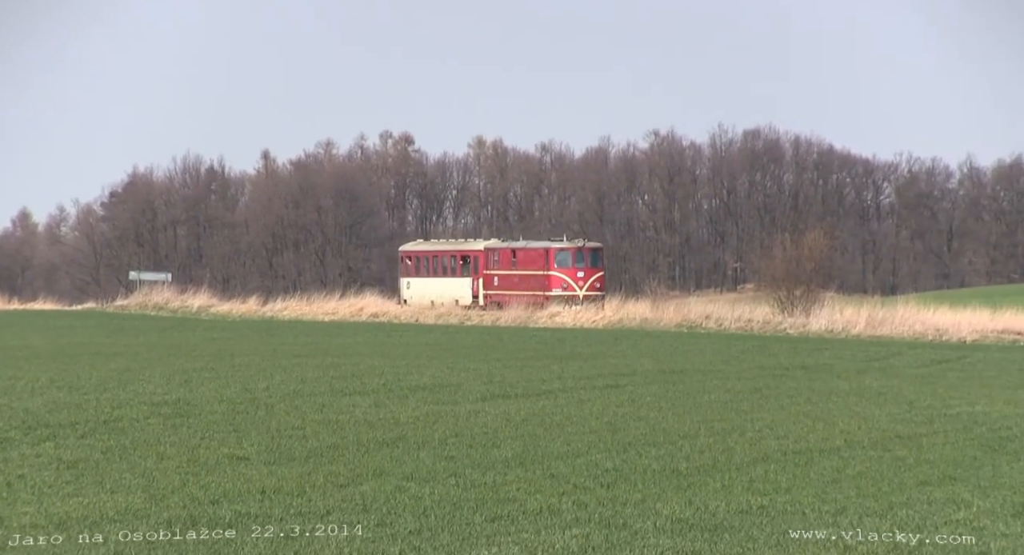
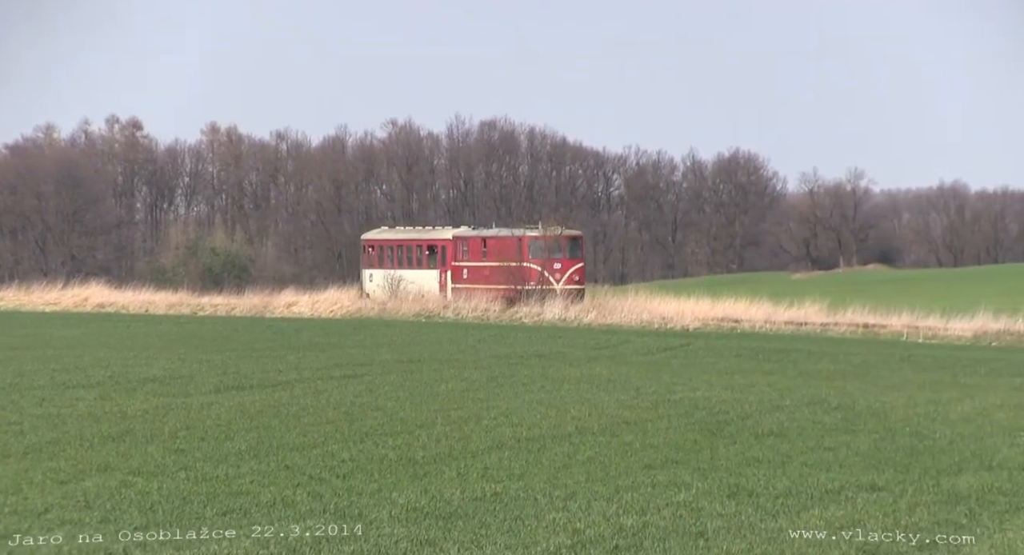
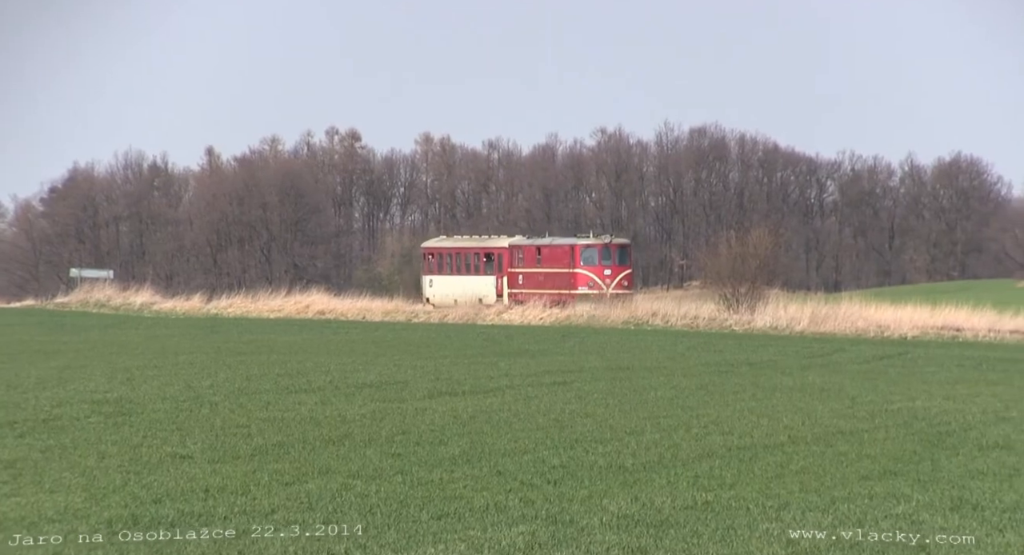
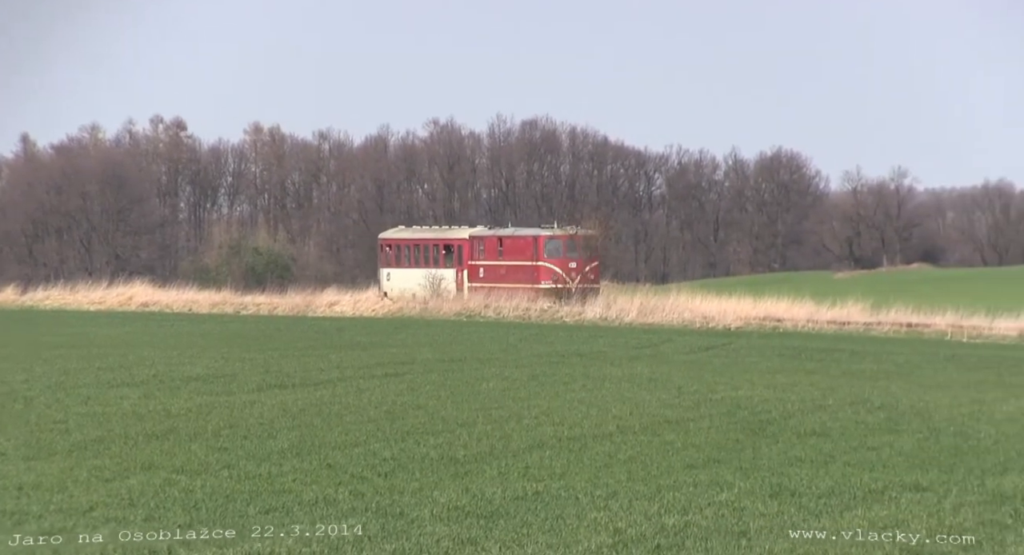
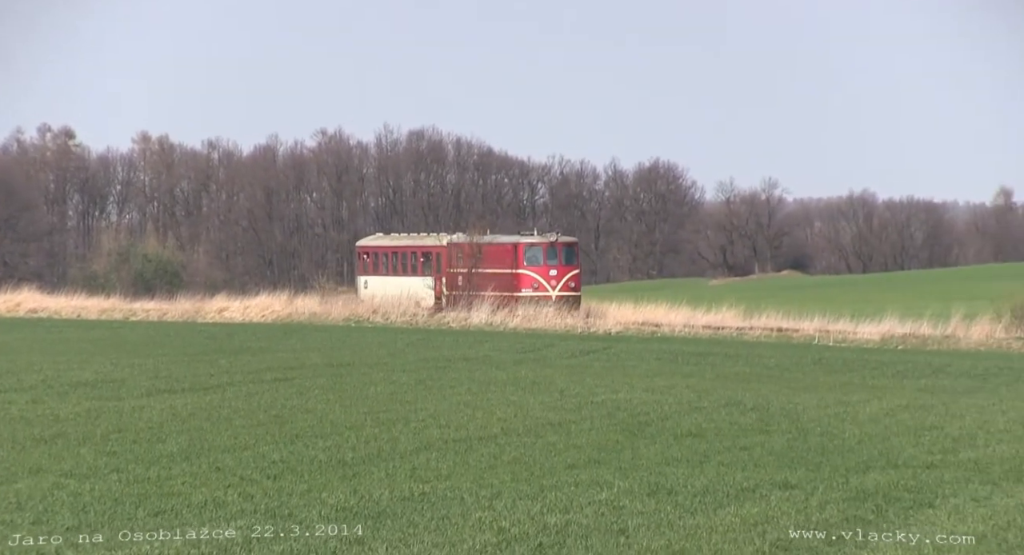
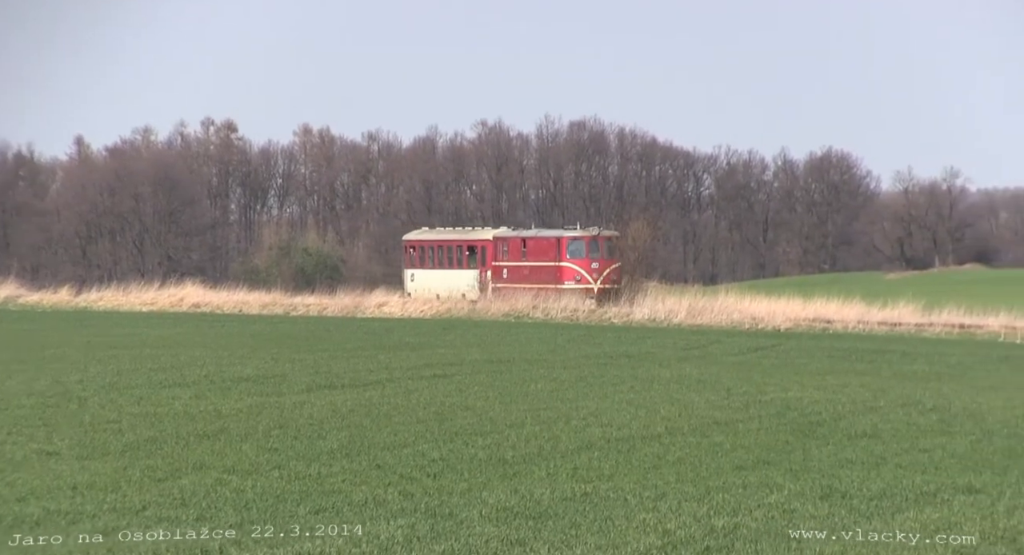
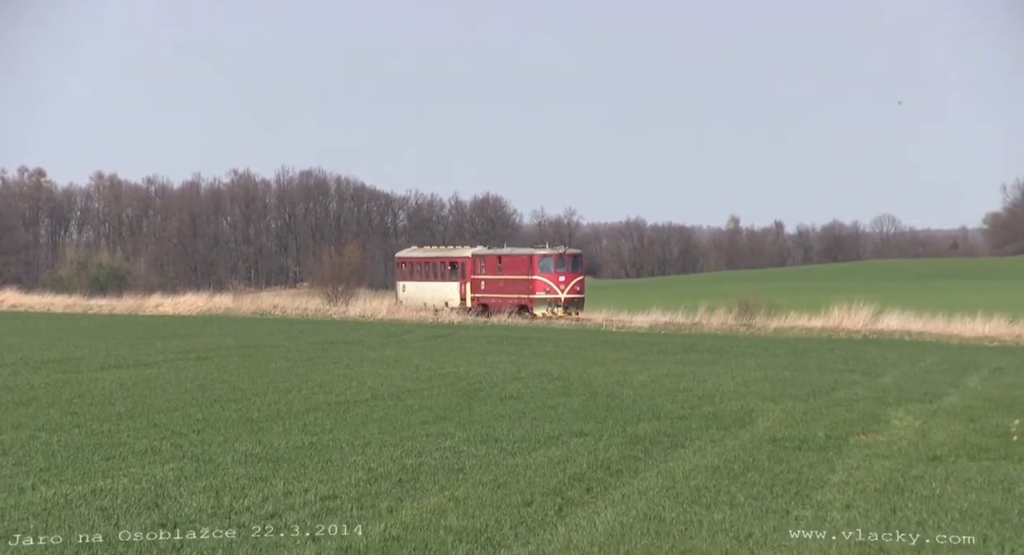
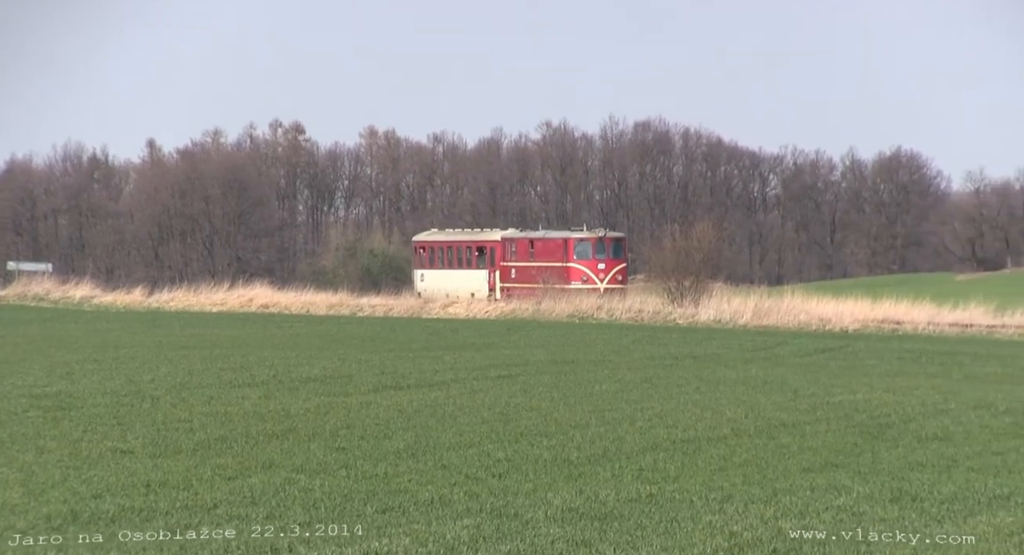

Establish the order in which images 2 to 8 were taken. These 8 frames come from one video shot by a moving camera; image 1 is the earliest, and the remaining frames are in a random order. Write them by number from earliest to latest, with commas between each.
3, 8, 6, 4, 2, 5, 7
